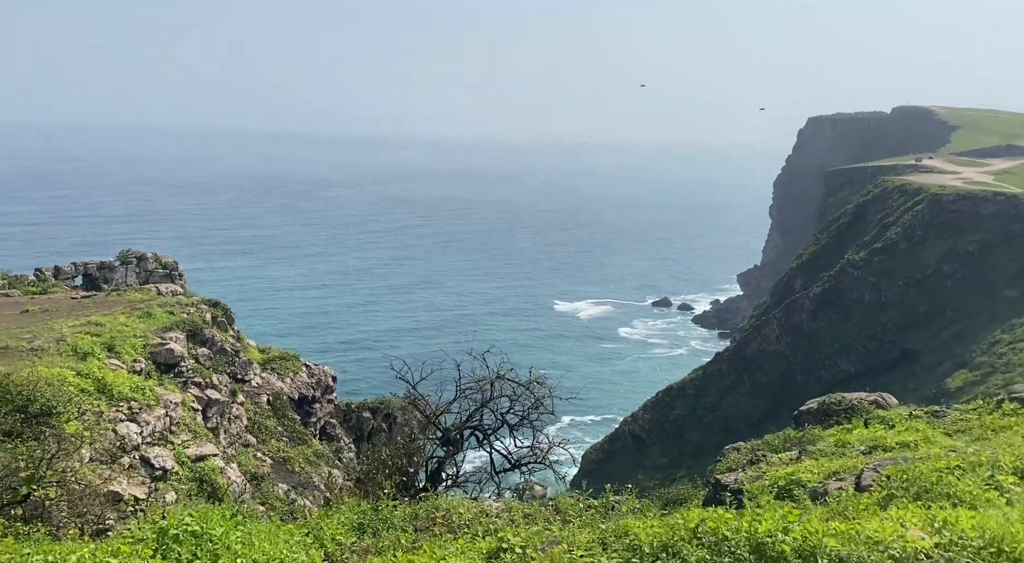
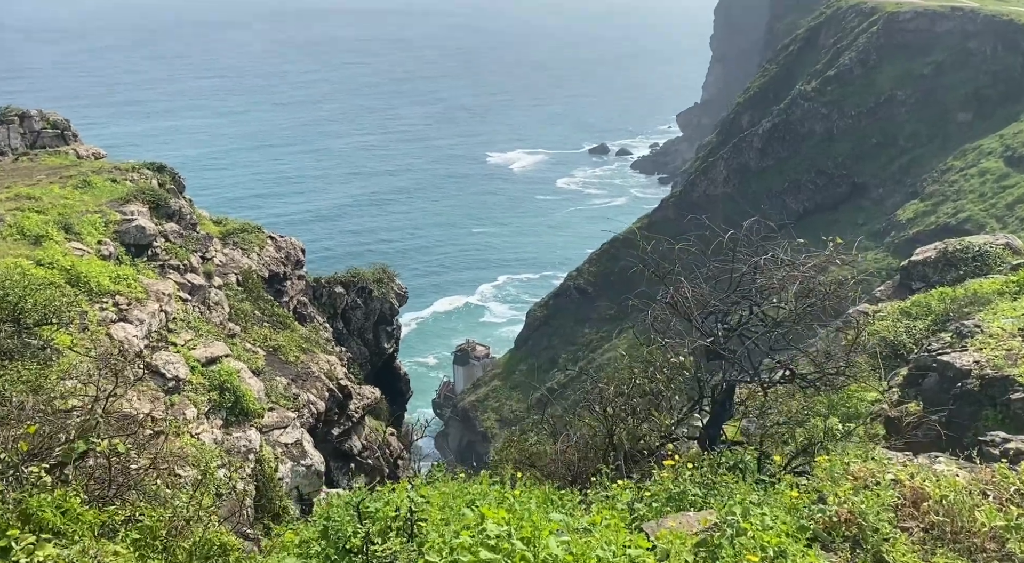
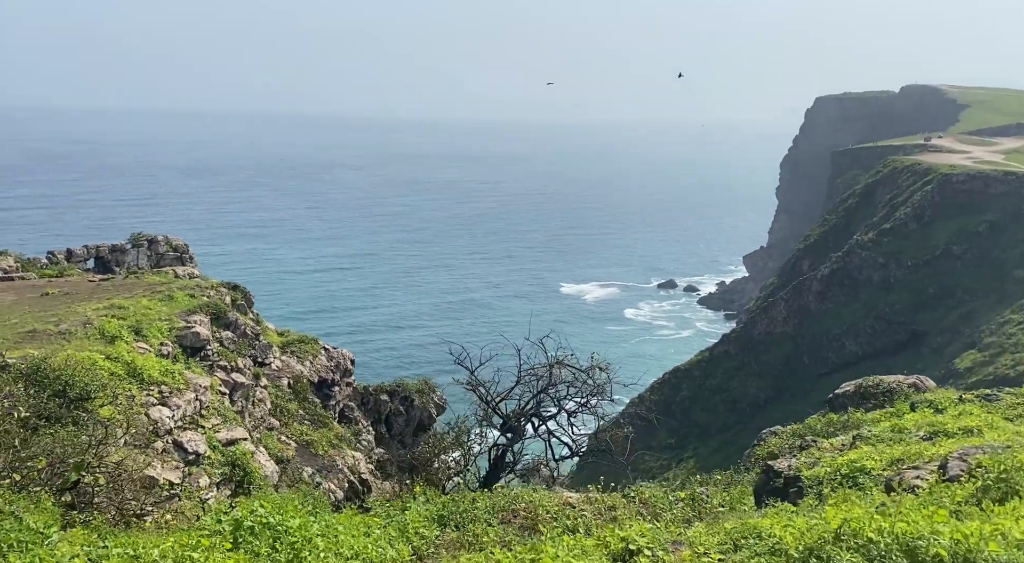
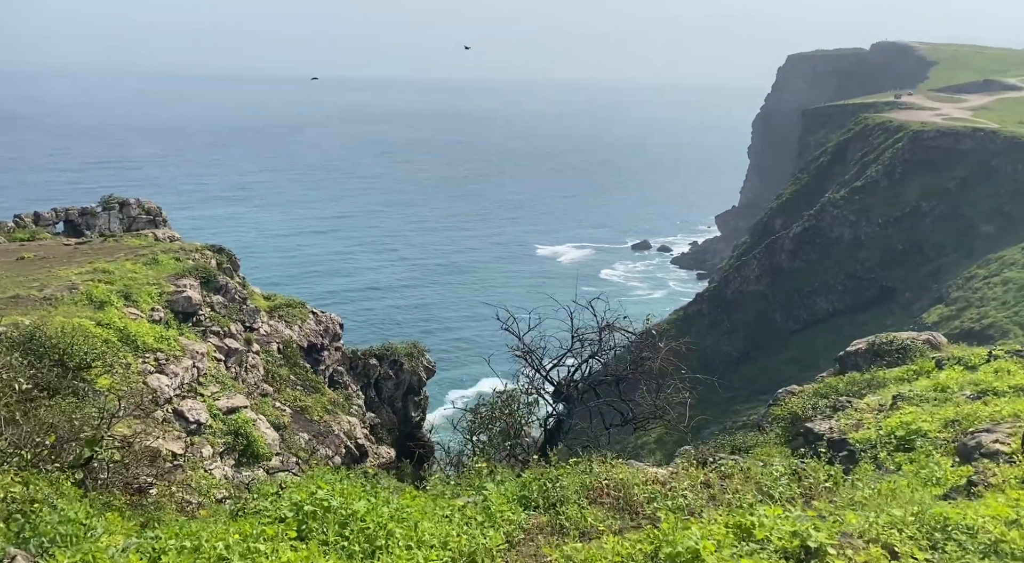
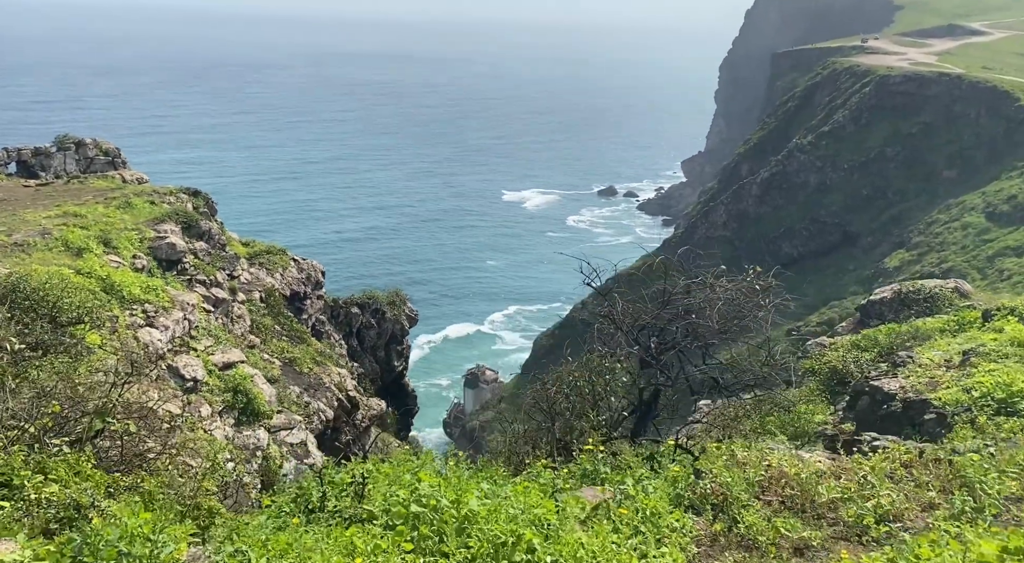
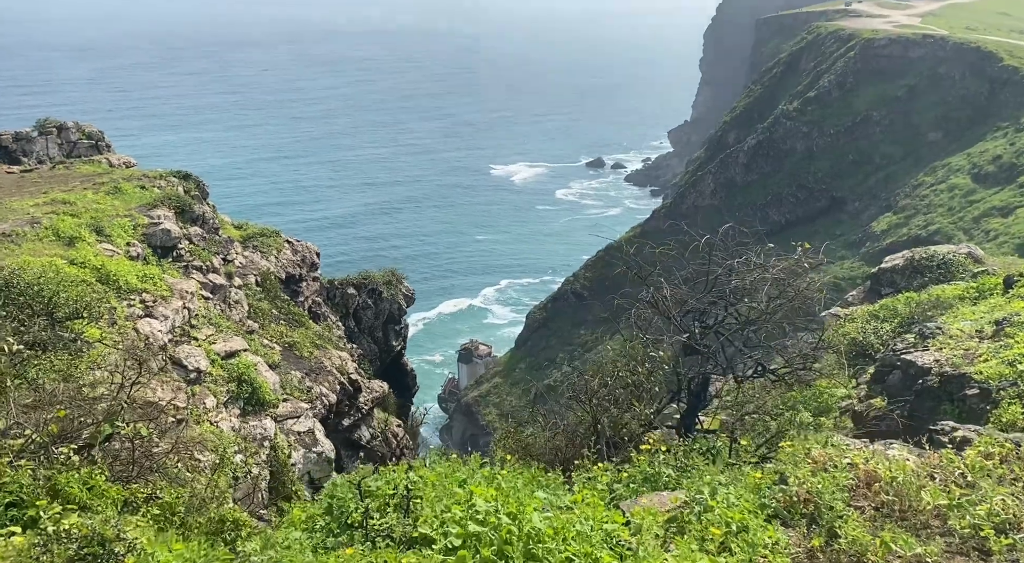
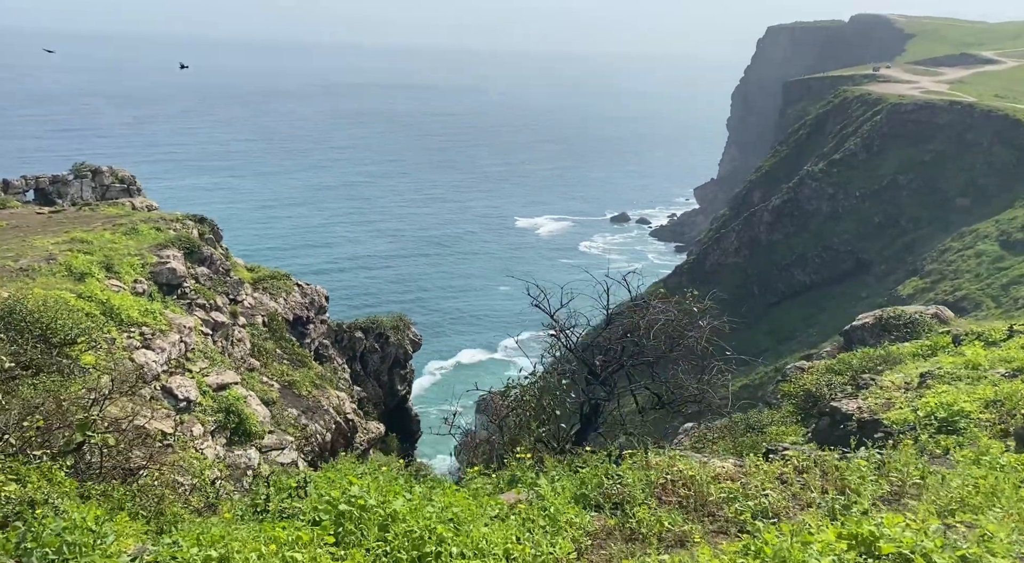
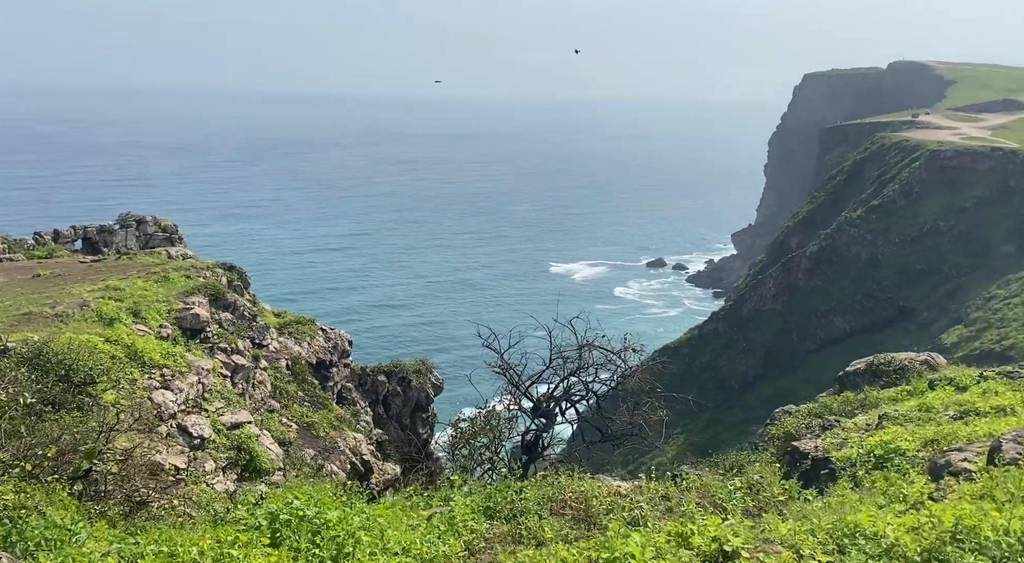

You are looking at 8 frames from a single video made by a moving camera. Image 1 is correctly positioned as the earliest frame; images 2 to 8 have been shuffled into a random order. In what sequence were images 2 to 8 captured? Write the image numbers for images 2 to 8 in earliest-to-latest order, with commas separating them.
3, 8, 4, 7, 5, 6, 2
